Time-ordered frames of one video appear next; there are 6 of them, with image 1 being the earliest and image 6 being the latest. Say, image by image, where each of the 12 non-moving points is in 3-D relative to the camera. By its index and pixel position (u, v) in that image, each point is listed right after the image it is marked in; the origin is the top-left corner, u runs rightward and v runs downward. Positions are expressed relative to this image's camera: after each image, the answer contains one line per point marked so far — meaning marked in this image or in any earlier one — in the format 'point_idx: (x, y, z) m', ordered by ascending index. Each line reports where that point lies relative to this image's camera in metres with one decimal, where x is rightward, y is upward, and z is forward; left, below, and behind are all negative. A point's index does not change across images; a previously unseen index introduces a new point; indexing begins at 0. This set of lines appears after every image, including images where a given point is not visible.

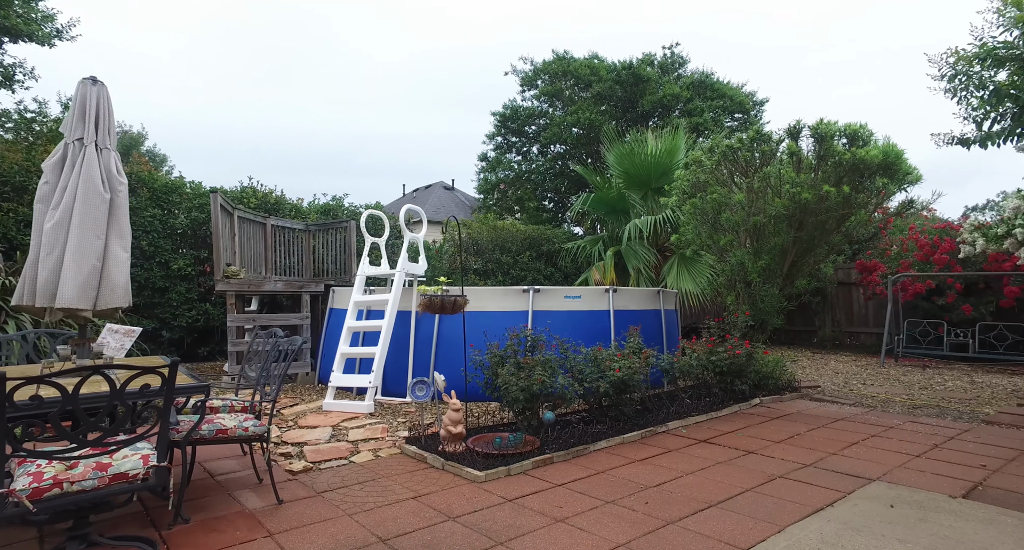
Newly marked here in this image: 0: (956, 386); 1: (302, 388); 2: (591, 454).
0: (+5.8, -1.4, +8.1) m
1: (-2.0, -1.1, +5.7) m
2: (+0.5, -1.2, +4.1) m
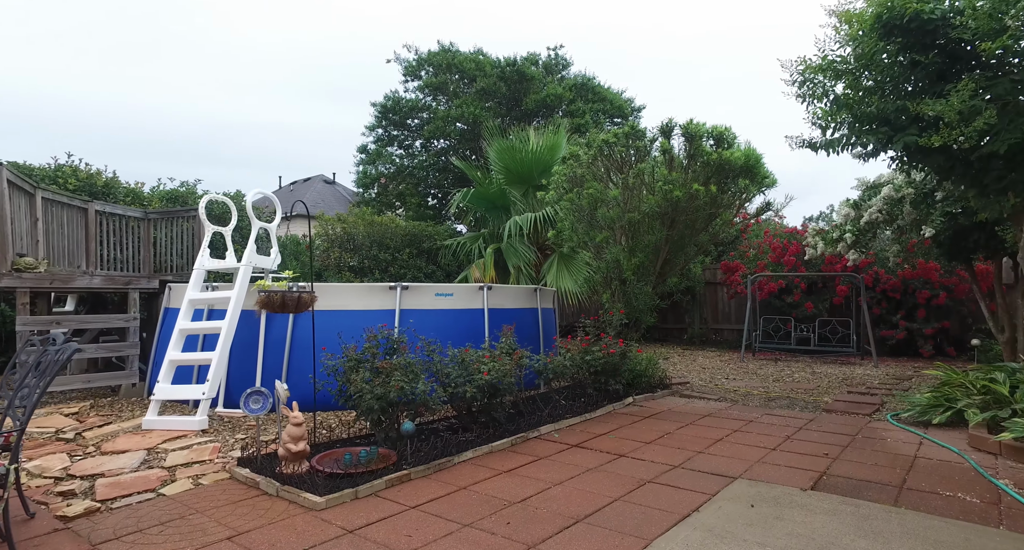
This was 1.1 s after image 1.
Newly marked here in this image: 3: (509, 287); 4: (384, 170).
0: (+4.1, -1.4, +8.7) m
1: (-3.1, -1.0, +4.9) m
2: (-0.4, -1.2, +3.8) m
3: (0.0, -0.1, +6.4) m
4: (-3.4, +2.8, +16.5) m
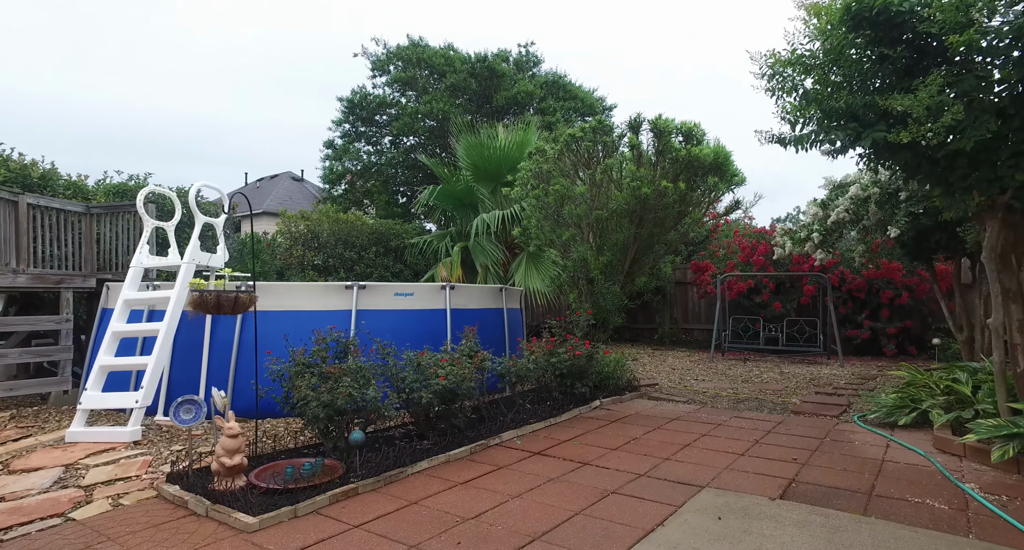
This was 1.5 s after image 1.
0: (+3.7, -1.4, +8.6) m
1: (-3.4, -1.0, +4.5) m
2: (-0.6, -1.2, +3.5) m
3: (-0.4, -0.1, +6.2) m
4: (-4.2, +2.8, +16.1) m
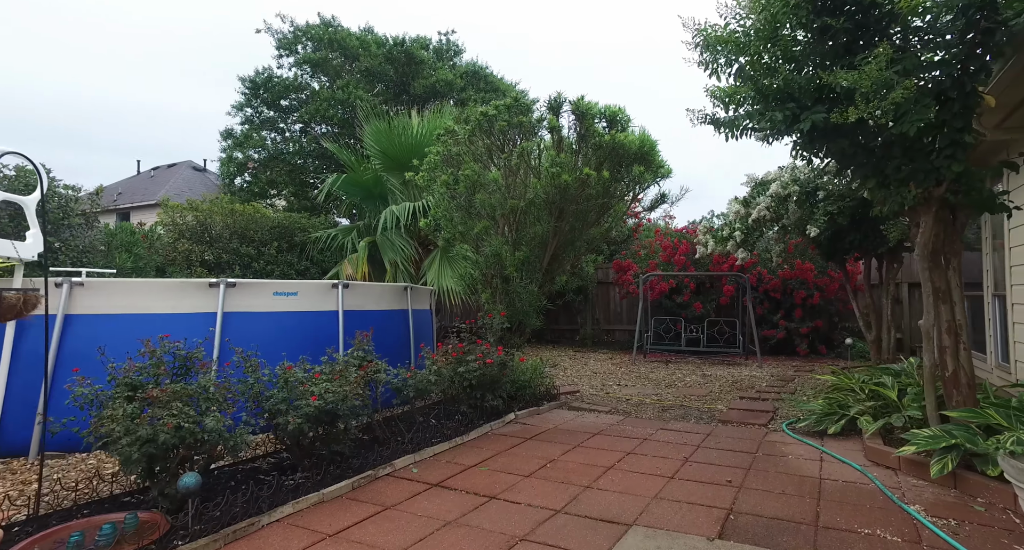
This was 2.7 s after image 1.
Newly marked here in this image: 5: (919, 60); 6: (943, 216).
0: (+2.5, -1.4, +8.3) m
1: (-4.0, -1.0, +3.4) m
2: (-1.1, -1.2, +2.7) m
3: (-1.3, -0.1, +5.4) m
4: (-6.2, +2.9, +14.7) m
5: (+2.5, +1.3, +3.7) m
6: (+3.0, +0.4, +4.3) m
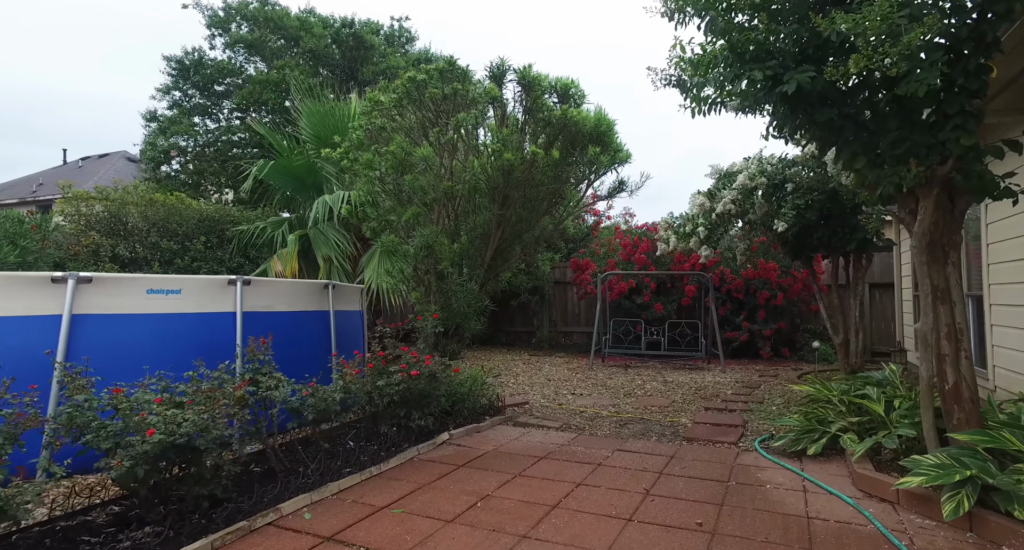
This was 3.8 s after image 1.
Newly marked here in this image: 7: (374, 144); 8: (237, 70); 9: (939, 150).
0: (+1.8, -1.4, +7.6) m
1: (-4.4, -0.9, +2.3) m
2: (-1.5, -1.1, +1.9) m
3: (-1.7, -0.1, +4.5) m
4: (-7.3, +2.9, +13.5) m
5: (+2.1, +1.3, +3.1) m
6: (+2.6, +0.4, +3.6) m
7: (-1.1, +1.0, +5.0) m
8: (-6.2, +4.7, +13.8) m
9: (+2.3, +0.7, +3.2) m
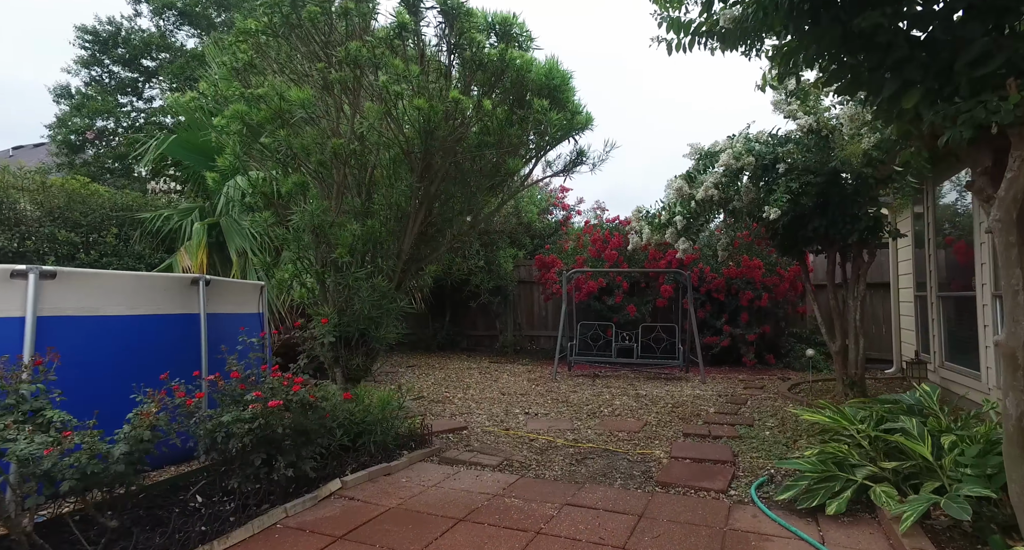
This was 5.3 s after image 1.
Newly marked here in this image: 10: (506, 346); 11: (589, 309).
0: (+1.2, -1.4, +6.4) m
1: (-4.8, -0.8, +0.9) m
2: (-1.9, -1.0, +0.5) m
3: (-2.2, 0.0, +3.2) m
4: (-8.1, +3.0, +12.0) m
5: (+1.7, +1.4, +1.9) m
6: (+2.1, +0.5, +2.5) m
7: (-1.6, +1.1, +3.7) m
8: (-7.0, +4.7, +12.3) m
9: (+1.8, +0.7, +2.1) m
10: (-0.2, -1.2, +10.2) m
11: (+1.2, -0.5, +9.7) m
